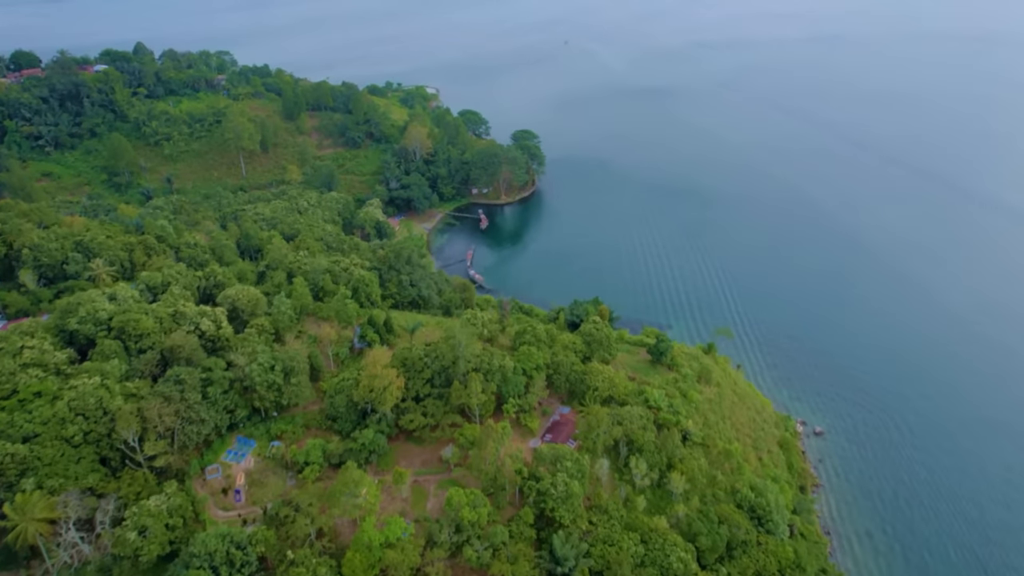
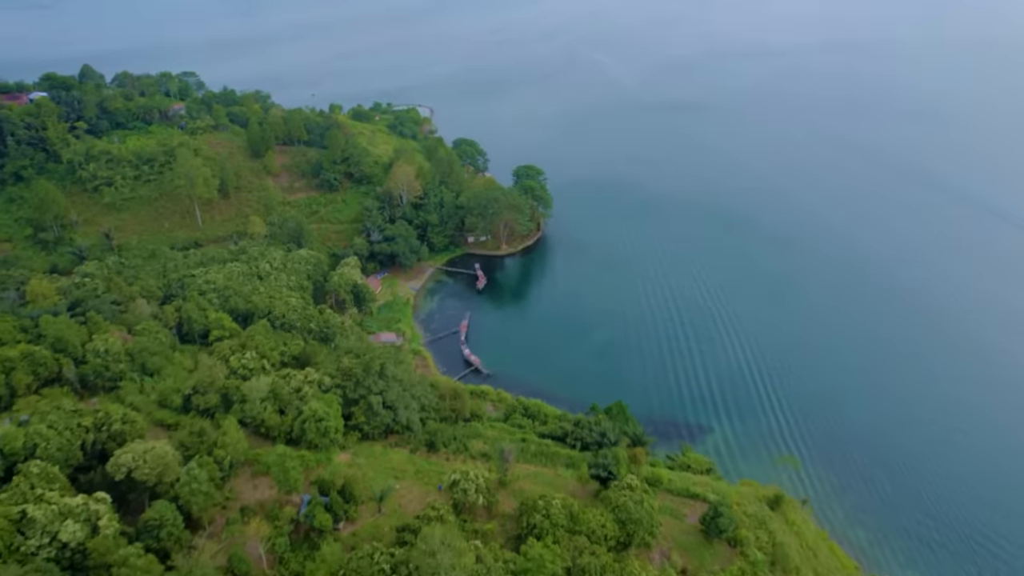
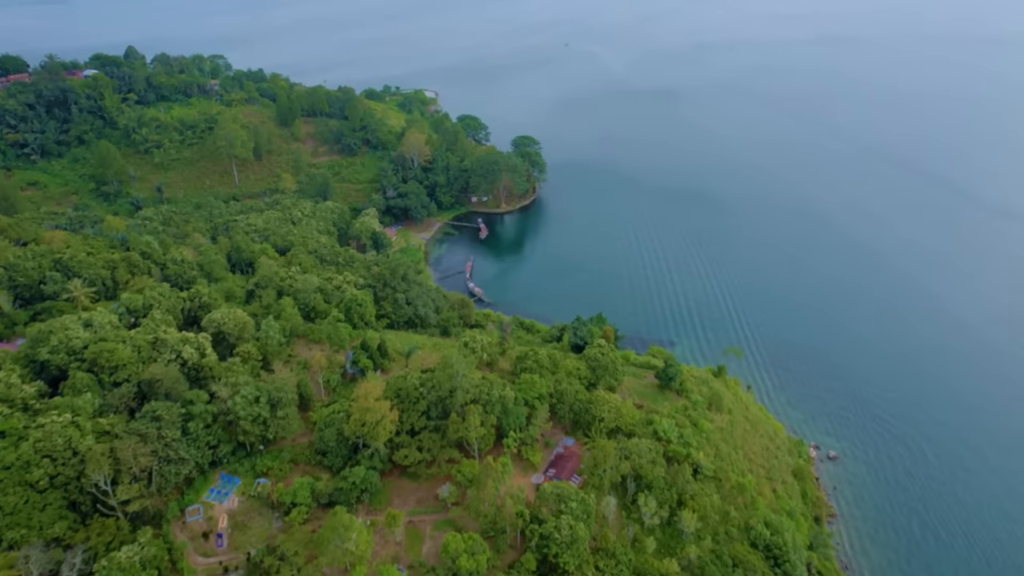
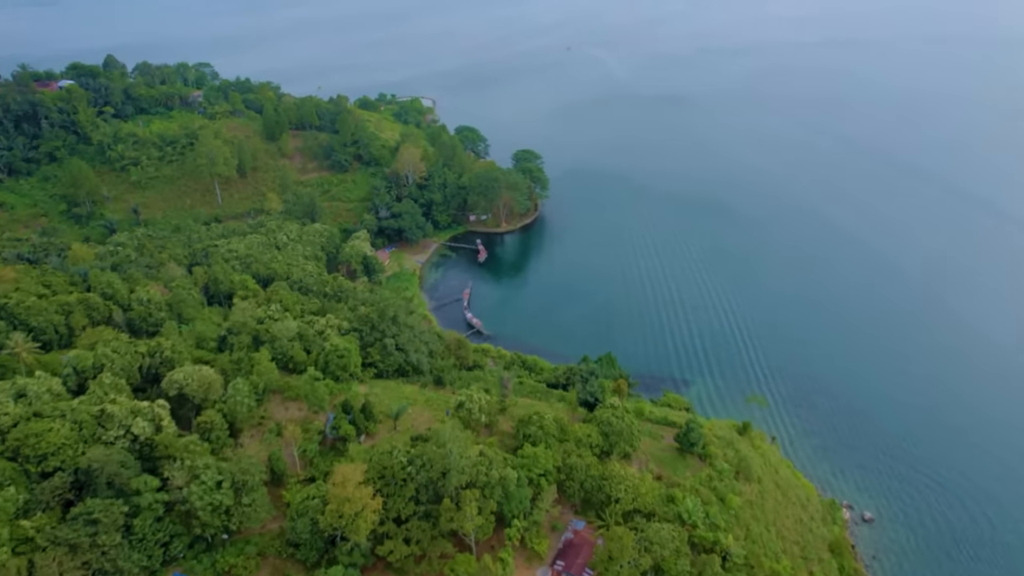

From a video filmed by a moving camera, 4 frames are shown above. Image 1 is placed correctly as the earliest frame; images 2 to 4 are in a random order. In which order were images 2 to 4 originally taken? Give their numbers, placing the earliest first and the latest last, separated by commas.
3, 4, 2
